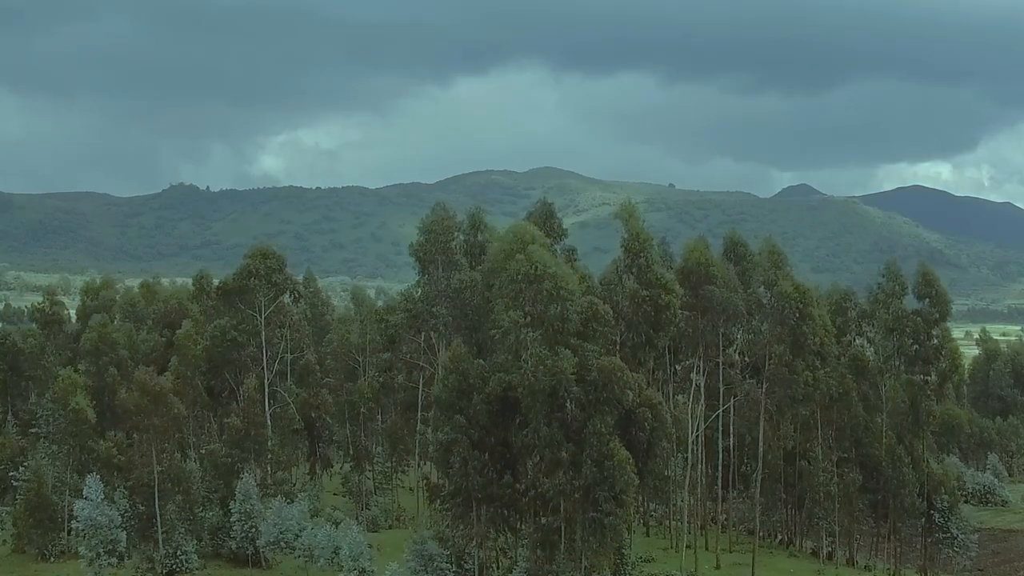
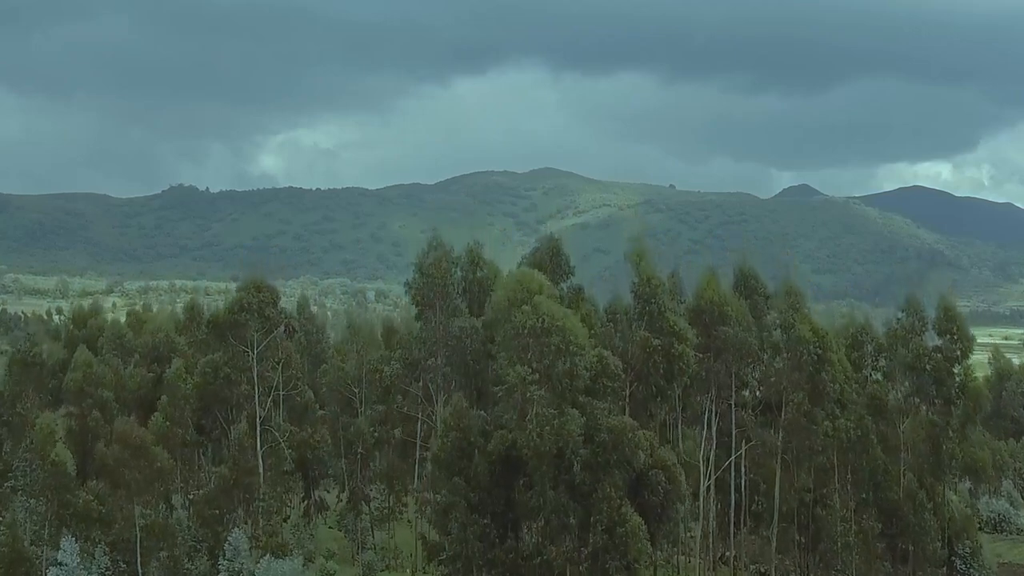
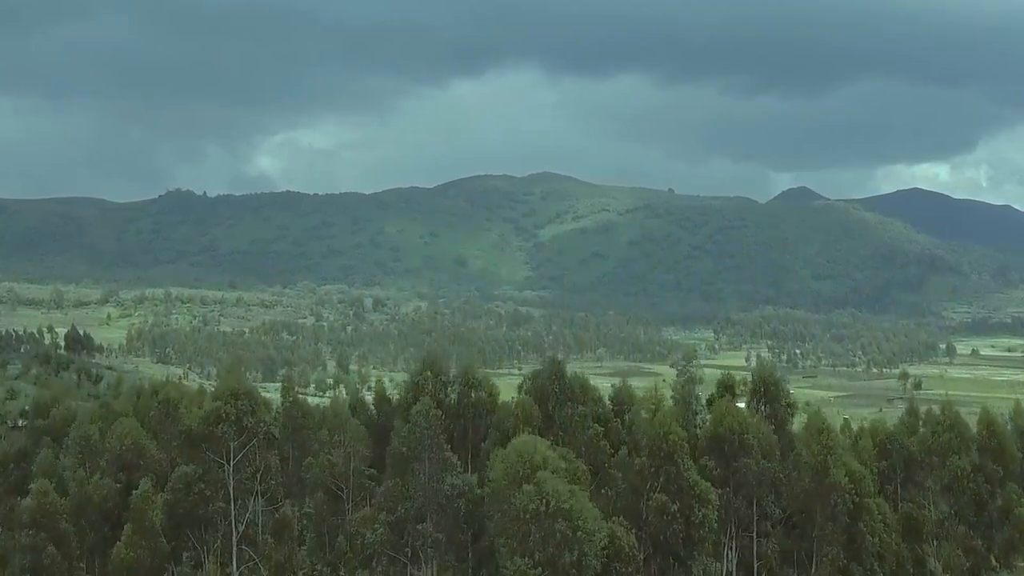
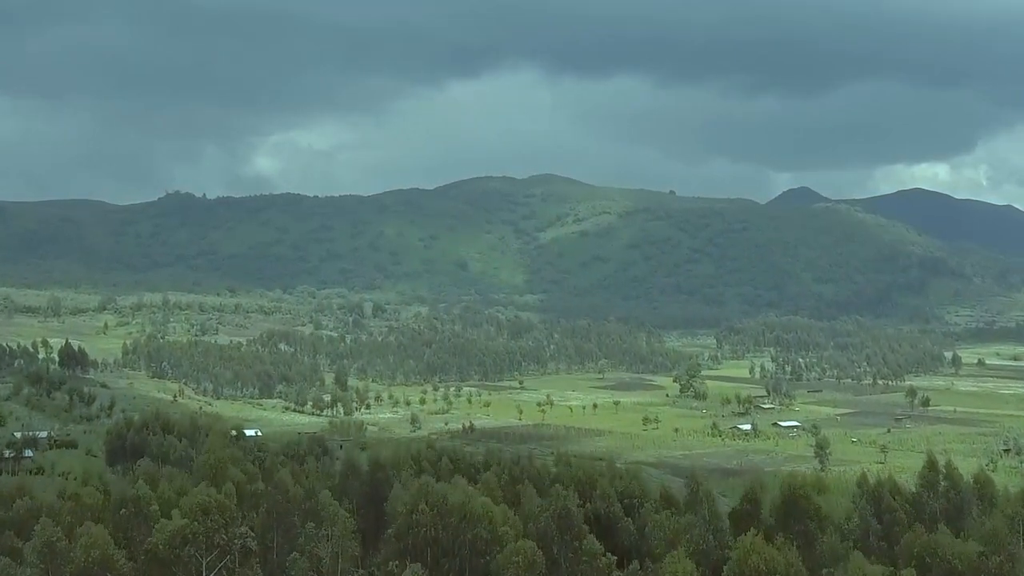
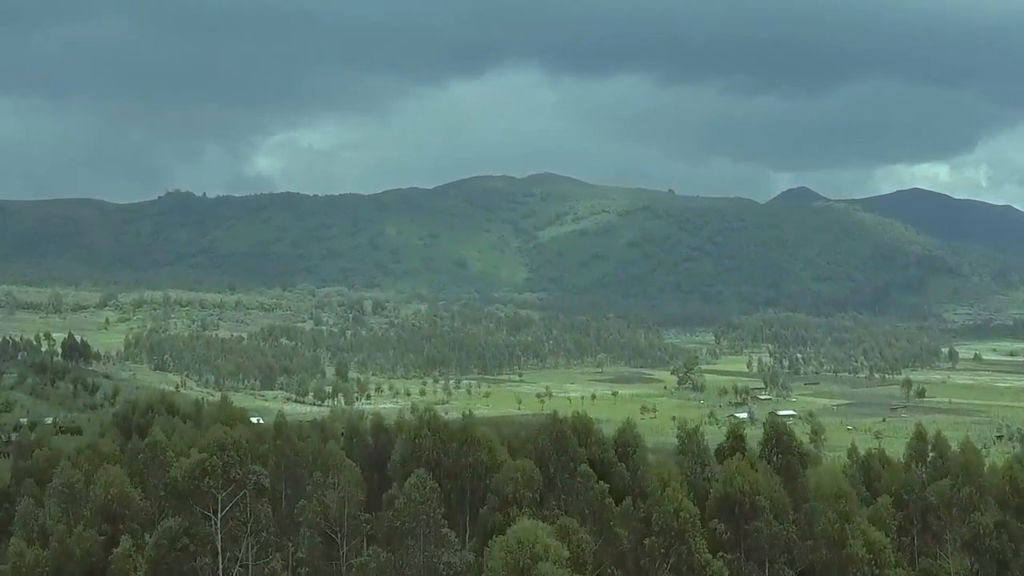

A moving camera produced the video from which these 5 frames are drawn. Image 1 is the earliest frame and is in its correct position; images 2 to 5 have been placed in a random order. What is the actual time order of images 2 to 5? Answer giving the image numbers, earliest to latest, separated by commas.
2, 3, 5, 4
